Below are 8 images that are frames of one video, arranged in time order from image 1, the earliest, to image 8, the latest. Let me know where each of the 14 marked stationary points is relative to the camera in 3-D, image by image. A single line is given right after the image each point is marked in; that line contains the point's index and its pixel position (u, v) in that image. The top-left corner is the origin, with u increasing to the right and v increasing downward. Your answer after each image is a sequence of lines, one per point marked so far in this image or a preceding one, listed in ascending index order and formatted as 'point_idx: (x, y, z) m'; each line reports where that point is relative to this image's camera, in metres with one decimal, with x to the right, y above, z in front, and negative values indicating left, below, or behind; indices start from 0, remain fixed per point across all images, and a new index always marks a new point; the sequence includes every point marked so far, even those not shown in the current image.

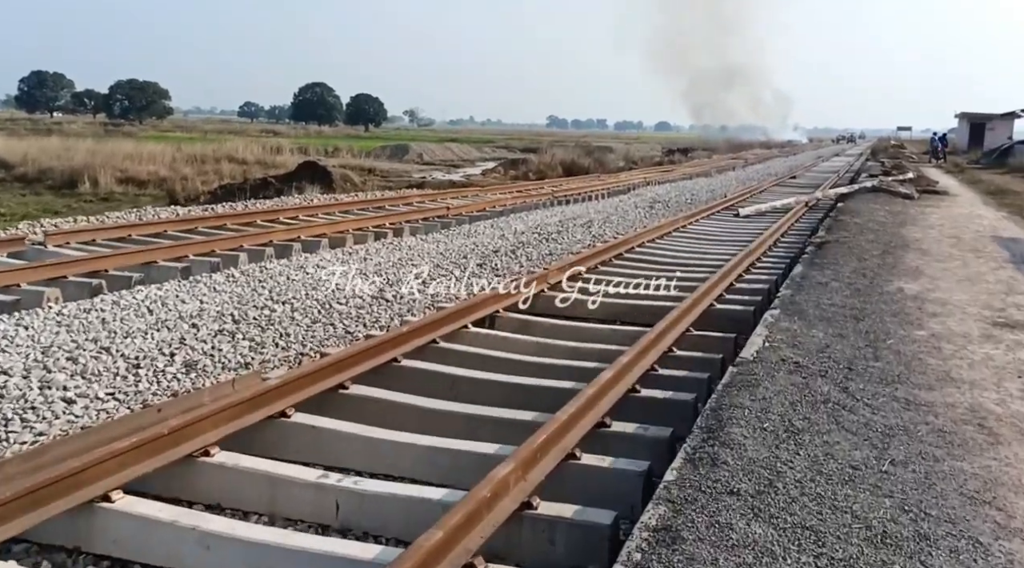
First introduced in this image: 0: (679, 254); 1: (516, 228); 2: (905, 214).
0: (+2.2, +0.4, +12.4) m
1: (0.0, +0.9, +15.5) m
2: (+6.3, +1.1, +15.4) m
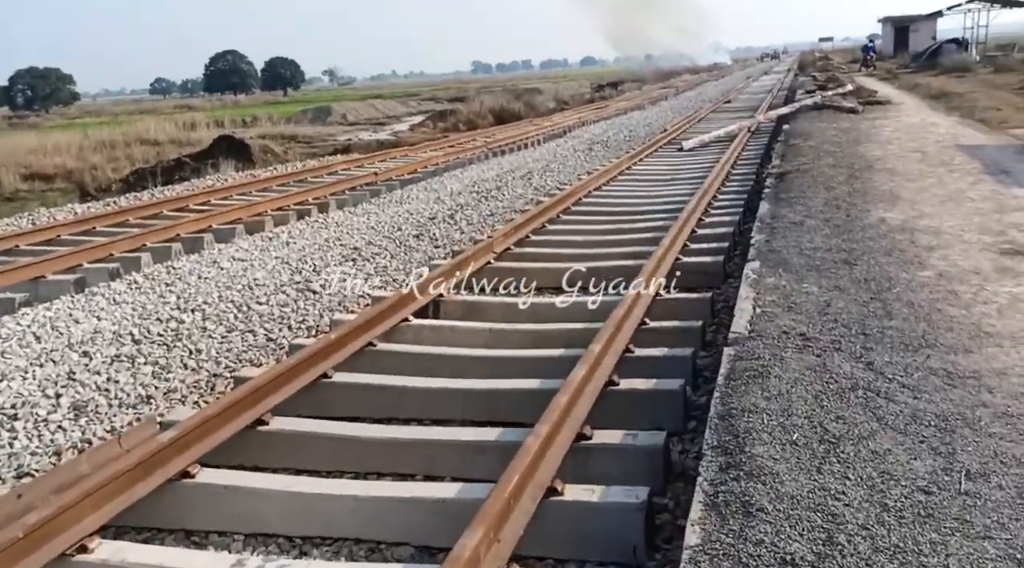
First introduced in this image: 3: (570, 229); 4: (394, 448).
0: (+1.4, +1.0, +11.6) m
1: (-0.9, +1.4, +14.5) m
2: (+5.3, +2.4, +14.7) m
3: (+0.6, +0.5, +9.5) m
4: (-0.6, -0.8, +4.5) m
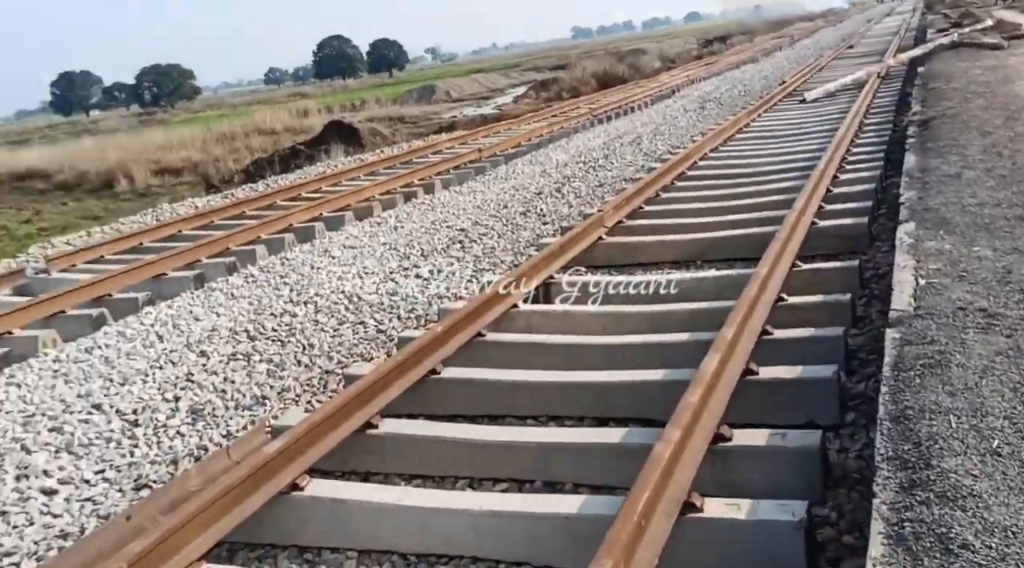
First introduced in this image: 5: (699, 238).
0: (+2.7, +1.4, +10.9) m
1: (+0.7, +1.8, +14.0) m
2: (+6.8, +3.0, +13.5) m
3: (+1.7, +0.8, +8.9) m
4: (0.0, -0.7, +4.1) m
5: (+1.4, +0.4, +7.2) m
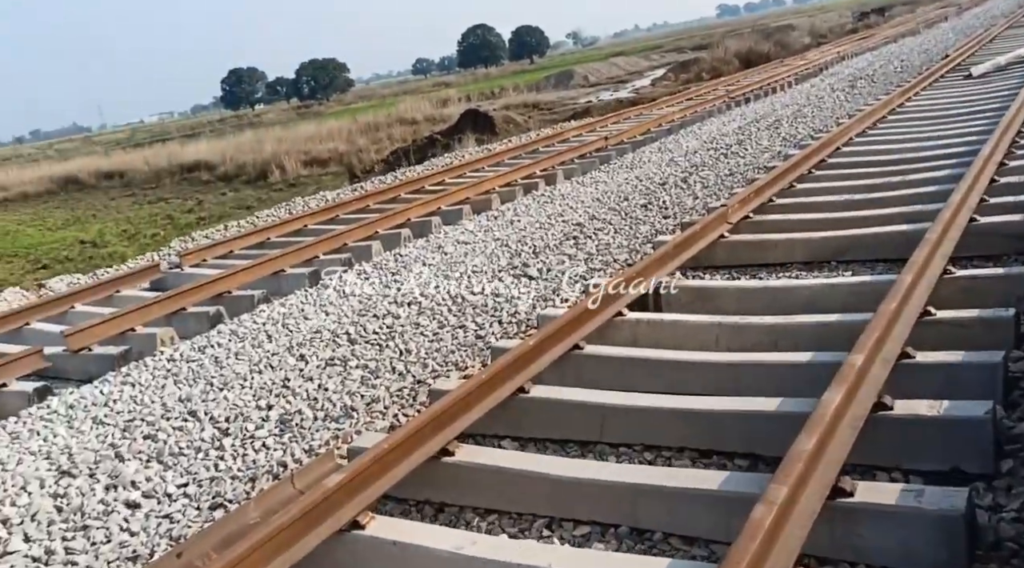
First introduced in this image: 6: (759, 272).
0: (+4.0, +1.4, +9.9) m
1: (+2.4, +1.9, +13.3) m
2: (+8.4, +3.1, +11.8) m
3: (+2.7, +0.8, +8.1) m
4: (+0.3, -0.8, +3.7) m
5: (+2.2, +0.3, +6.4) m
6: (+1.6, +0.1, +6.4) m
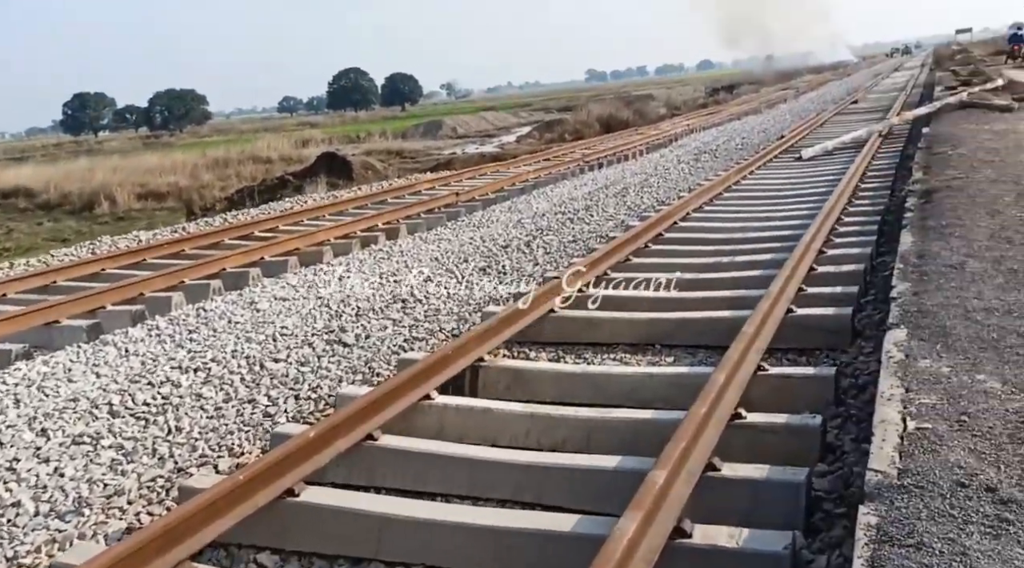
0: (+2.3, +0.6, +9.9) m
1: (+0.3, +1.0, +13.1) m
2: (+6.5, +2.0, +12.5) m
3: (+1.2, +0.2, +7.9) m
4: (-0.5, -1.1, +3.1) m
5: (+1.0, -0.2, +6.2) m
6: (+0.5, -0.4, +6.1) m
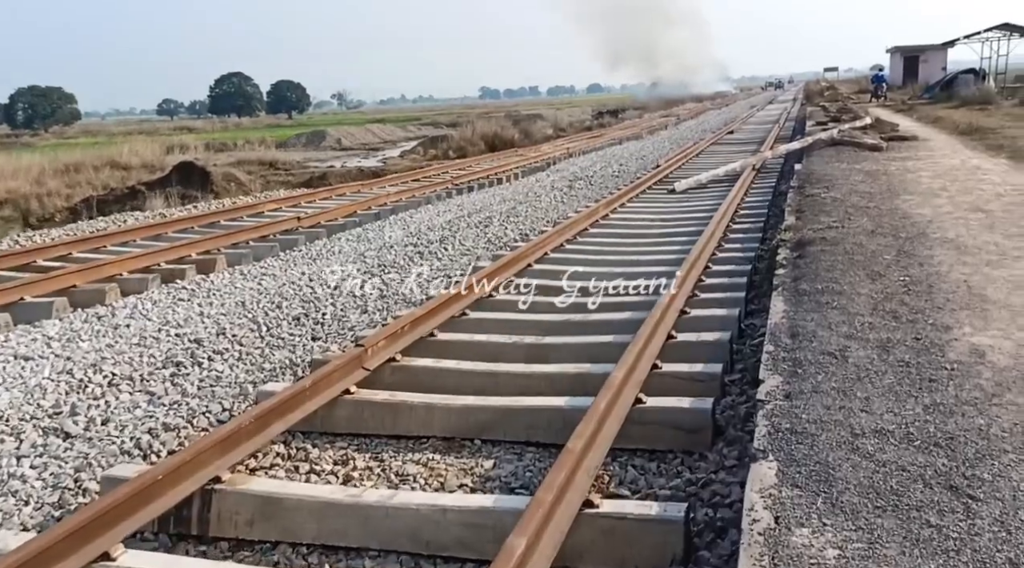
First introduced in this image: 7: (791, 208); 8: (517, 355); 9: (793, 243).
0: (+0.8, +0.2, +8.8) m
1: (-1.6, +0.5, +11.7) m
2: (+4.7, +1.4, +11.9) m
3: (-0.1, -0.2, +6.7) m
4: (-1.3, -1.4, +1.7) m
5: (-0.2, -0.6, +4.9) m
6: (-0.6, -0.8, +4.7) m
7: (+2.7, +0.7, +9.0) m
8: (0.0, -0.4, +6.0) m
9: (+2.2, +0.3, +7.3) m
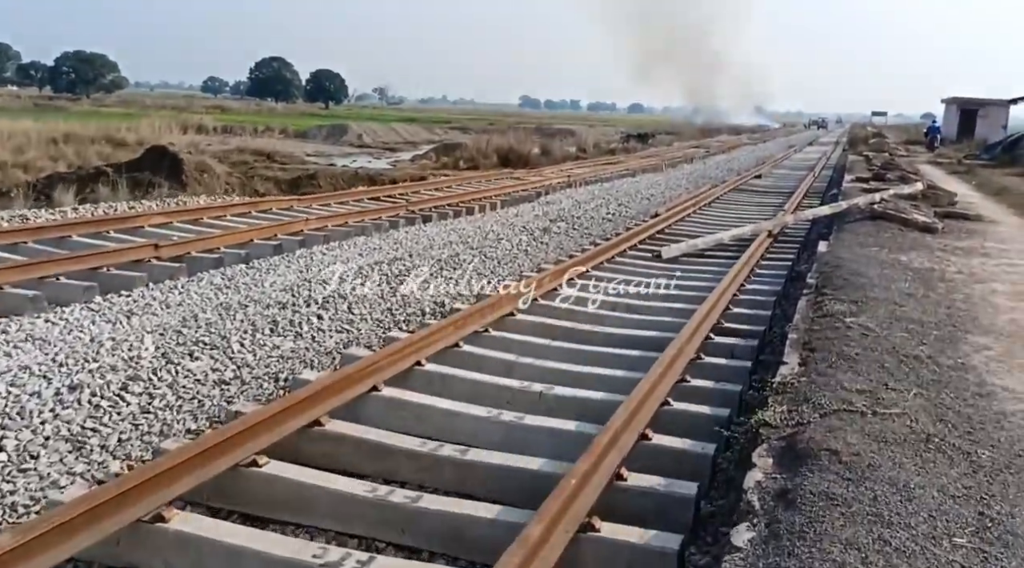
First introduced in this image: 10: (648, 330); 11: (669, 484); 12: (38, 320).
0: (-0.2, -0.7, +5.6) m
1: (-2.4, -0.1, +8.6) m
2: (+3.9, +0.1, +8.7) m
3: (-1.1, -1.0, +3.6) m
4: (-2.6, -1.9, -1.4) m
5: (-1.3, -1.3, +1.8) m
6: (-1.8, -1.5, +1.6) m
7: (+1.8, -0.3, +5.8) m
8: (-1.0, -1.1, +2.8) m
9: (+1.2, -0.7, +4.1) m
10: (+1.1, -0.4, +7.5) m
11: (+0.7, -0.9, +4.2) m
12: (-3.4, -0.4, +6.6) m
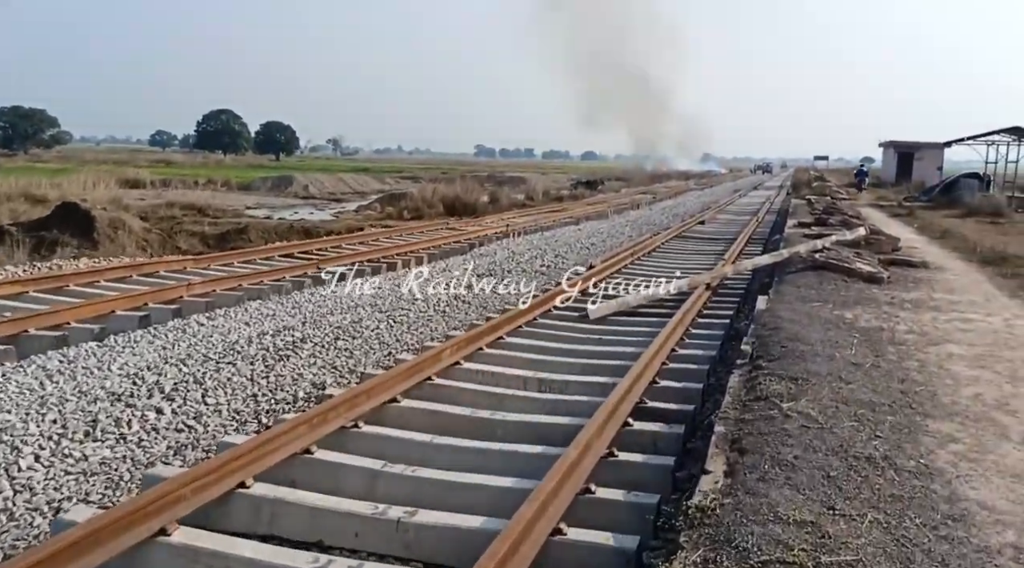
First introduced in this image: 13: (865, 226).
0: (-0.9, -1.1, +4.4) m
1: (-3.2, -0.7, +7.3) m
2: (+3.1, -0.4, +7.6) m
3: (-1.7, -1.3, +2.2) m
4: (-2.9, -2.1, -2.9) m
5: (-1.8, -1.6, +0.4) m
6: (-2.3, -1.7, +0.2) m
7: (+1.1, -0.7, +4.7) m
8: (-1.6, -1.5, +1.5) m
9: (+0.6, -1.0, +2.9) m
10: (+0.3, -0.9, +6.3) m
11: (+0.1, -1.2, +2.9) m
12: (-4.1, -1.0, +5.2) m
13: (+6.8, +1.1, +18.2) m
